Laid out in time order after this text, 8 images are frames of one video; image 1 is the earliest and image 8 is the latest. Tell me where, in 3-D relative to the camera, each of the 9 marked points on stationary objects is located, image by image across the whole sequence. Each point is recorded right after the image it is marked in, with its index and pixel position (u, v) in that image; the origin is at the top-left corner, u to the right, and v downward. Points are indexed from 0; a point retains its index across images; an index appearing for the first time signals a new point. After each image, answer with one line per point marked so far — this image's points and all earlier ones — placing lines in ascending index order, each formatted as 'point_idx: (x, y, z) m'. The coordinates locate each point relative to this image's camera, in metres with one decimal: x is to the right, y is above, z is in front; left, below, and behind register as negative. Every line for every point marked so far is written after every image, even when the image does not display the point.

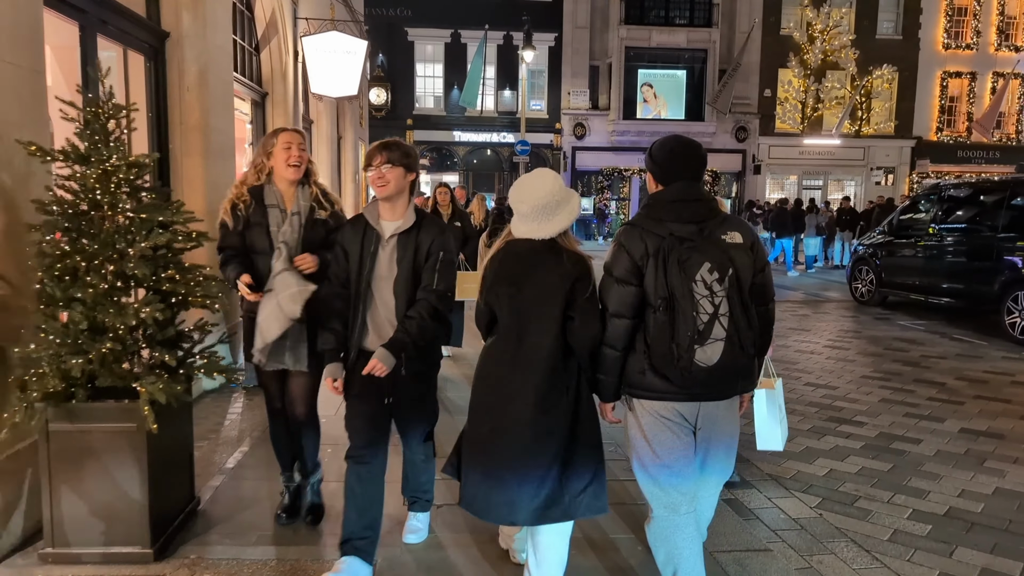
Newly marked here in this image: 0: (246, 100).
0: (-2.8, +2.0, +8.4) m
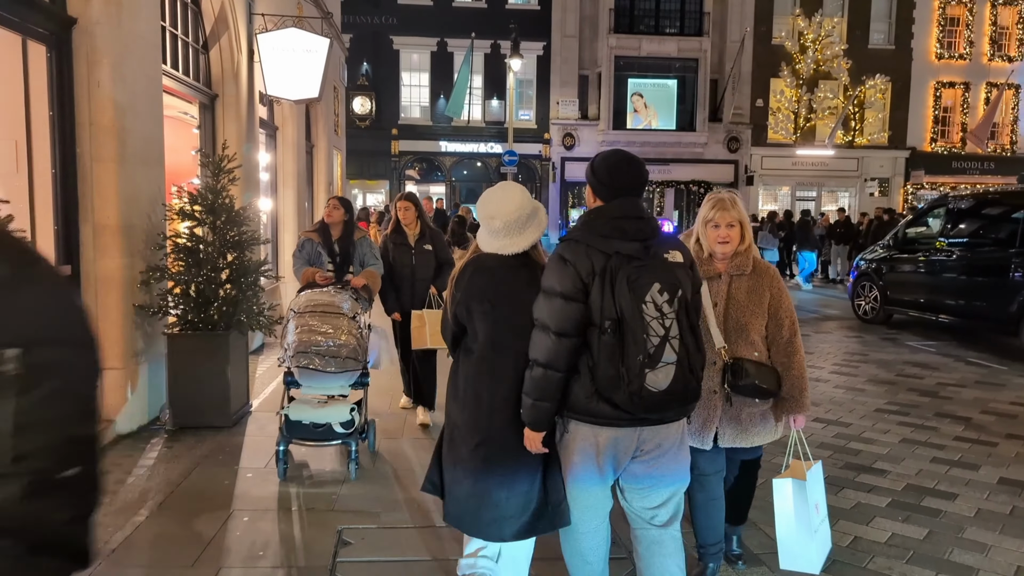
0: (-3.0, +1.7, +7.6) m
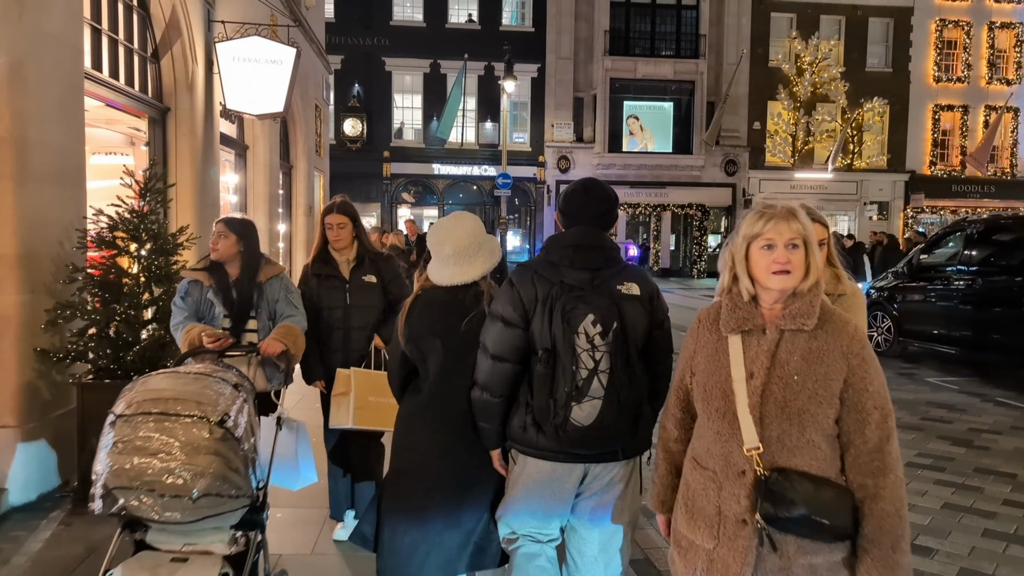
0: (-3.2, +1.5, +6.9) m
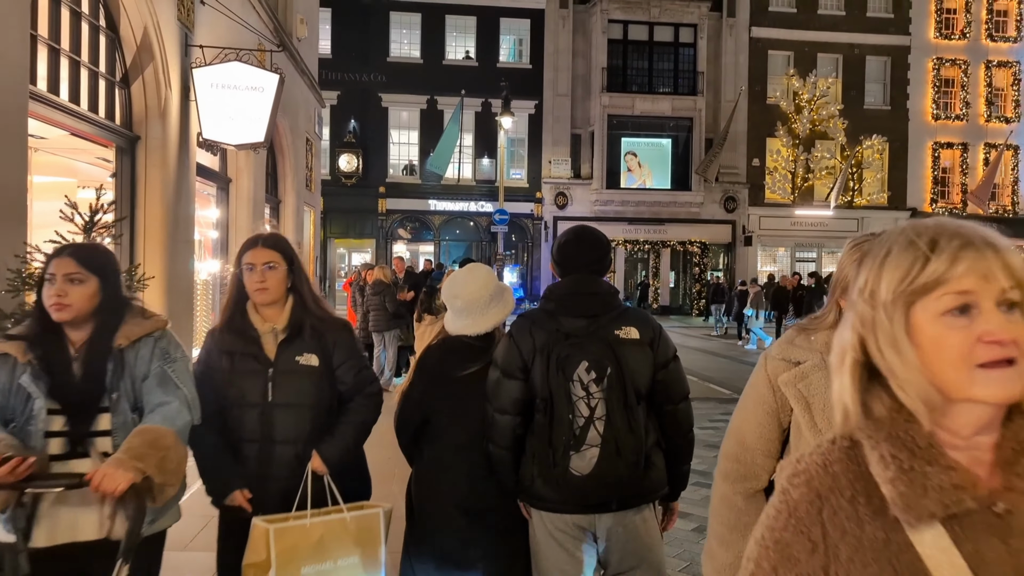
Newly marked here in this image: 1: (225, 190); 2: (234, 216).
0: (-3.2, +1.1, +6.4) m
1: (-3.5, +1.2, +9.7) m
2: (-3.4, +0.9, +9.8) m
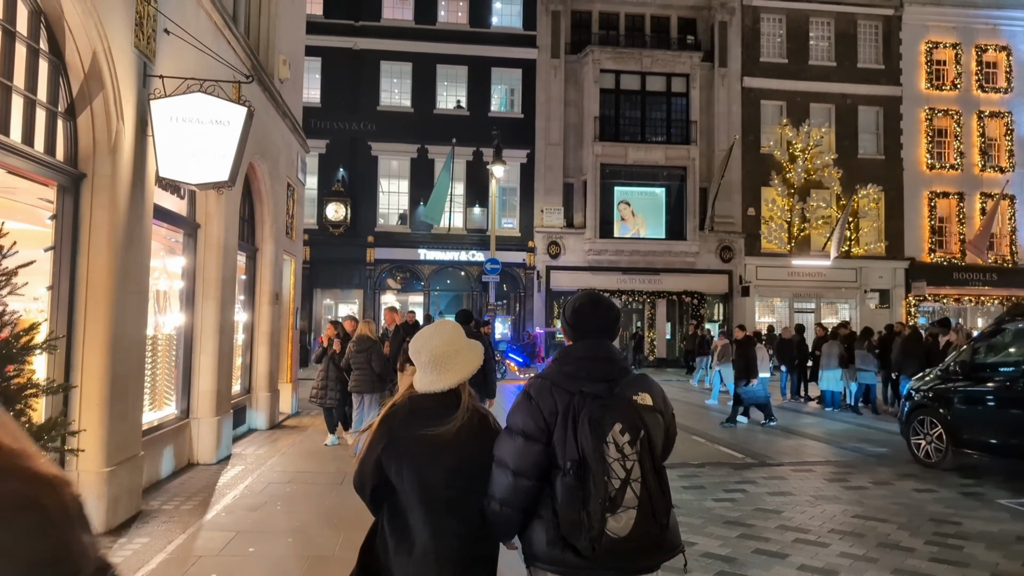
0: (-3.2, +0.7, +5.5) m
1: (-3.5, +0.6, +8.9) m
2: (-3.5, +0.3, +9.0) m
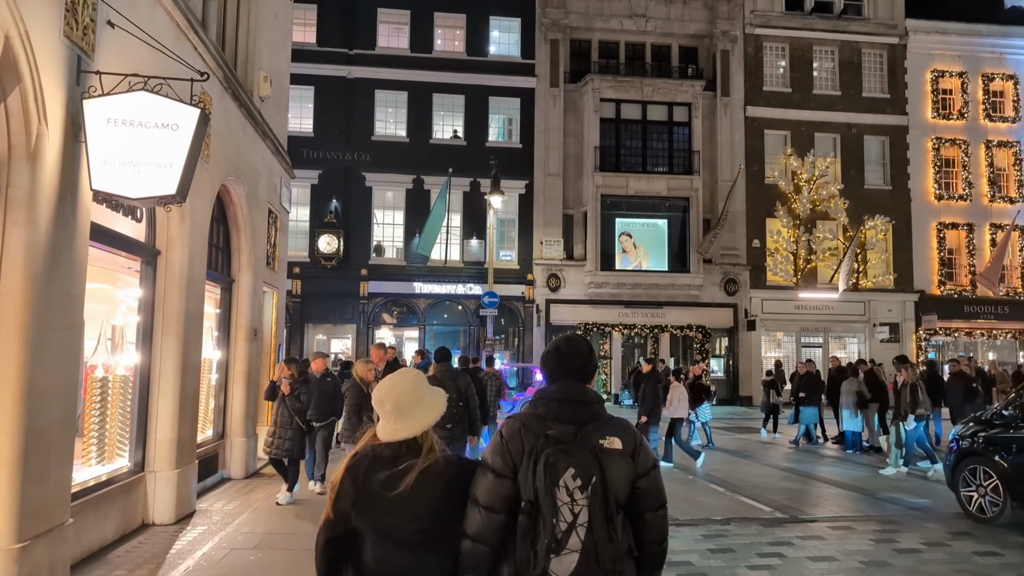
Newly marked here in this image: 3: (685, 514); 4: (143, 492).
0: (-3.2, +0.5, +4.5) m
1: (-3.5, +0.2, +7.9) m
2: (-3.5, -0.1, +8.0) m
3: (+2.0, -2.5, +9.0) m
4: (-3.5, -1.9, +7.7) m
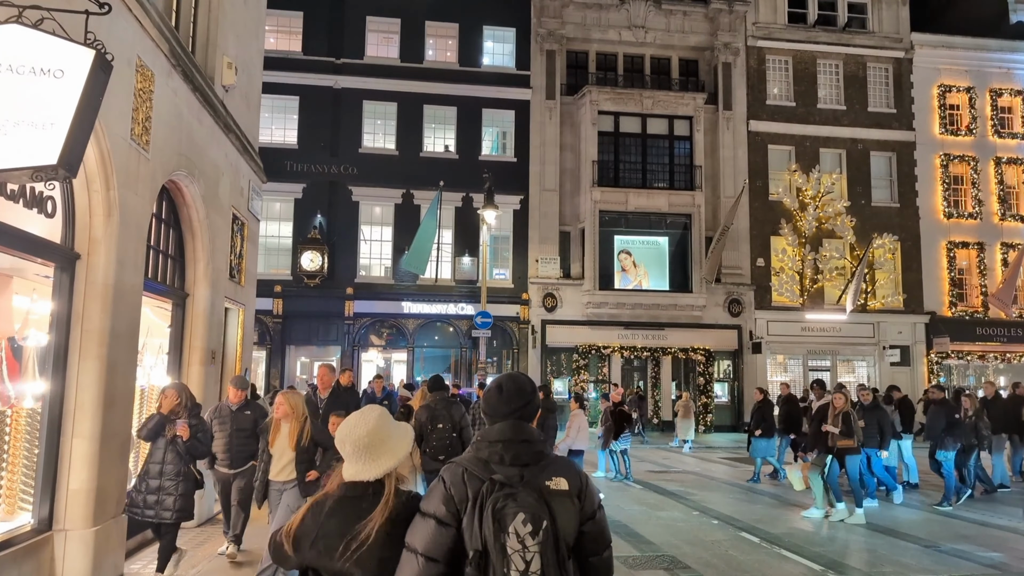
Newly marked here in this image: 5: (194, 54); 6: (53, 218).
0: (-3.1, +0.5, +3.0) m
1: (-3.5, +0.1, +6.4) m
2: (-3.4, -0.2, +6.4) m
3: (+2.0, -2.7, +7.5) m
4: (-3.5, -2.0, +6.1) m
5: (-3.7, +2.8, +9.5) m
6: (-3.5, +0.5, +6.2) m
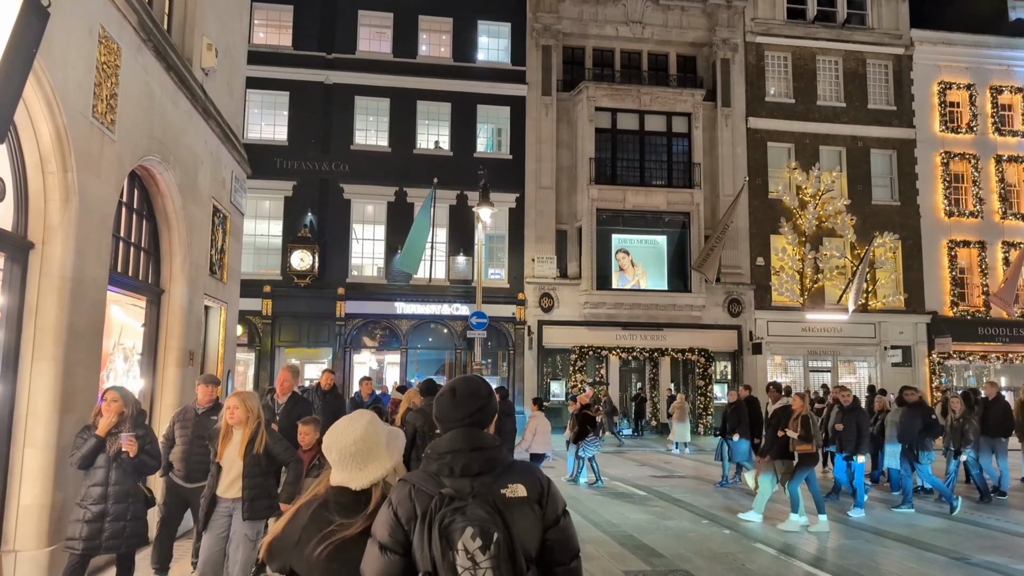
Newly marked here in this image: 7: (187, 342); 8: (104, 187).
0: (-3.1, +0.6, +2.4) m
1: (-3.5, +0.2, +5.7) m
2: (-3.4, -0.1, +5.8) m
3: (+2.0, -2.6, +6.9) m
4: (-3.5, -2.0, +5.4) m
5: (-3.8, +2.8, +8.9) m
6: (-3.5, +0.6, +5.5) m
7: (-3.6, -0.6, +9.0) m
8: (-3.3, +0.8, +6.5) m
